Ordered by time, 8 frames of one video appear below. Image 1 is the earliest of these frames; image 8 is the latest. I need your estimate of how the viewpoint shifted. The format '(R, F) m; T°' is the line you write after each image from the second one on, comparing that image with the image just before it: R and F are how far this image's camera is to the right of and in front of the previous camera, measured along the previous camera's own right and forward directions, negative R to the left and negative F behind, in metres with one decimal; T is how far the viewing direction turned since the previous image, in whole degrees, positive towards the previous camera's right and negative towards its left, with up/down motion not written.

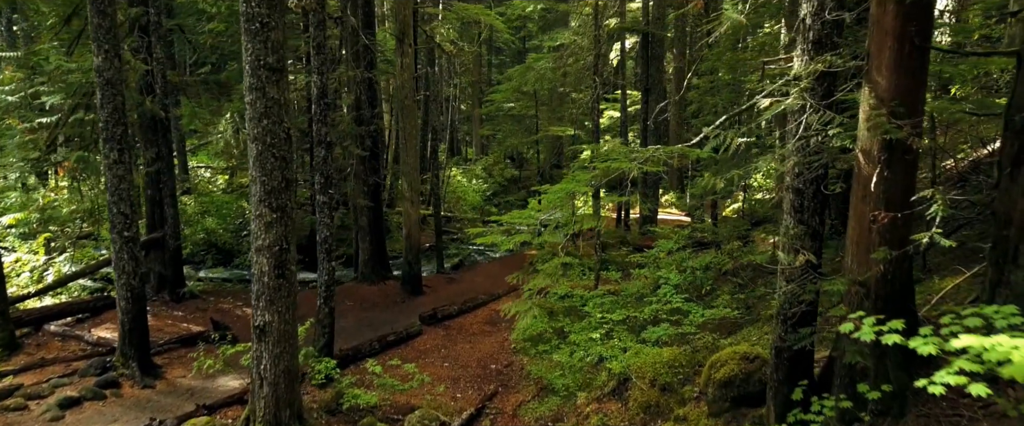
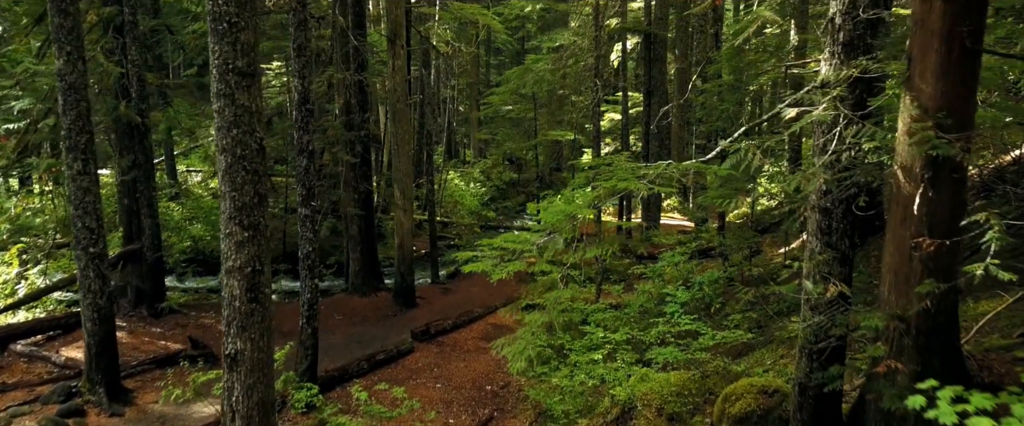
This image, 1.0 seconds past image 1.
(+0.1, +0.8) m; 0°
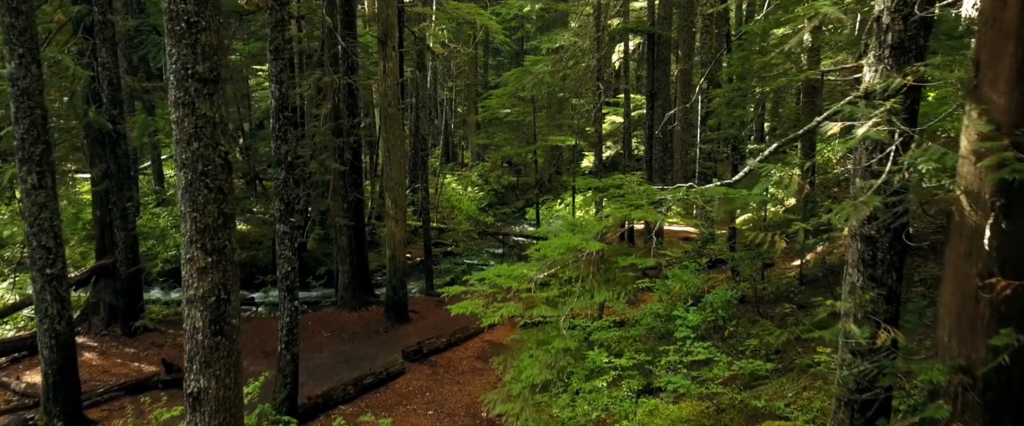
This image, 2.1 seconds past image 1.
(0.0, +0.9) m; 0°
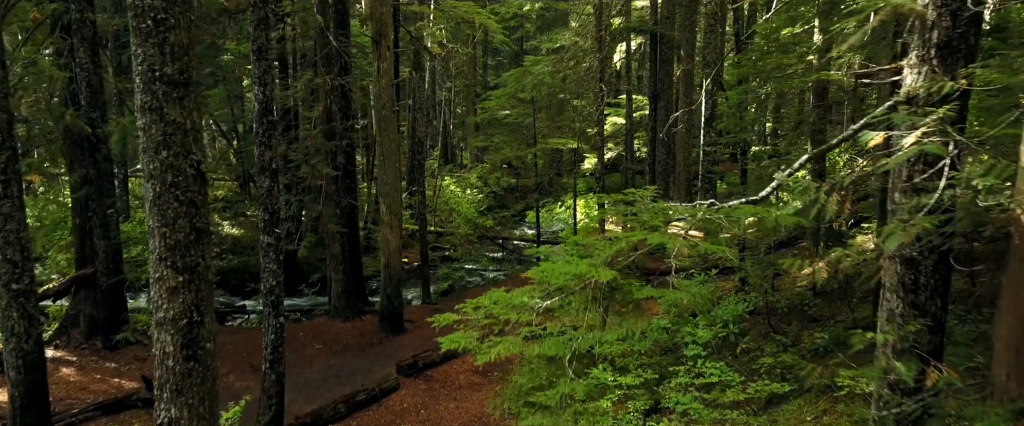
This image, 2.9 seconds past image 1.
(0.0, +0.6) m; 0°
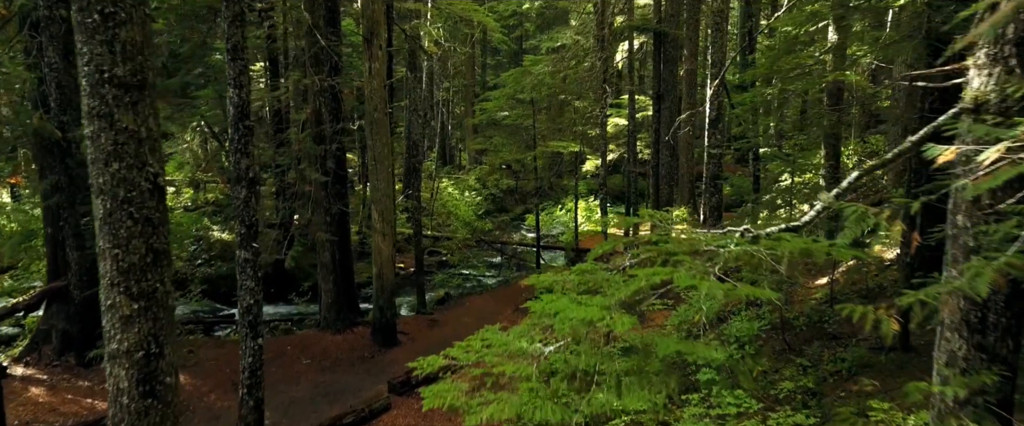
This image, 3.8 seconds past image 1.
(0.0, +0.8) m; 0°
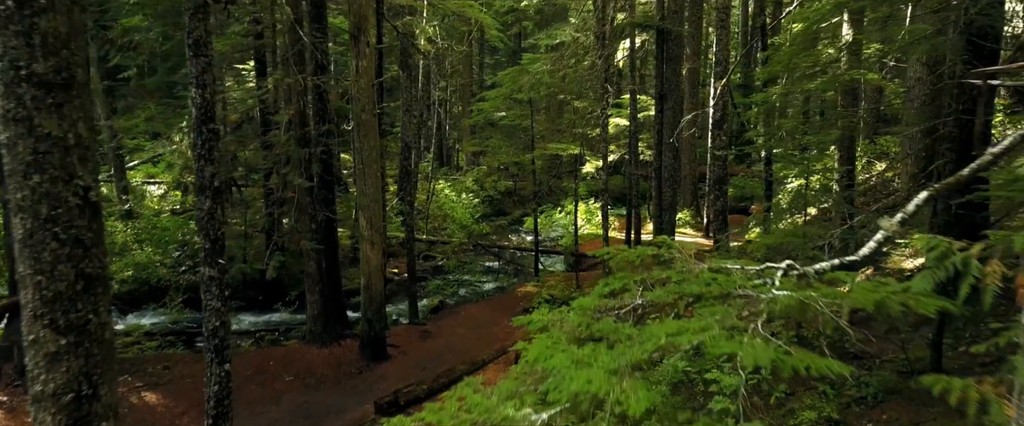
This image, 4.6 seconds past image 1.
(+0.1, +0.9) m; 0°
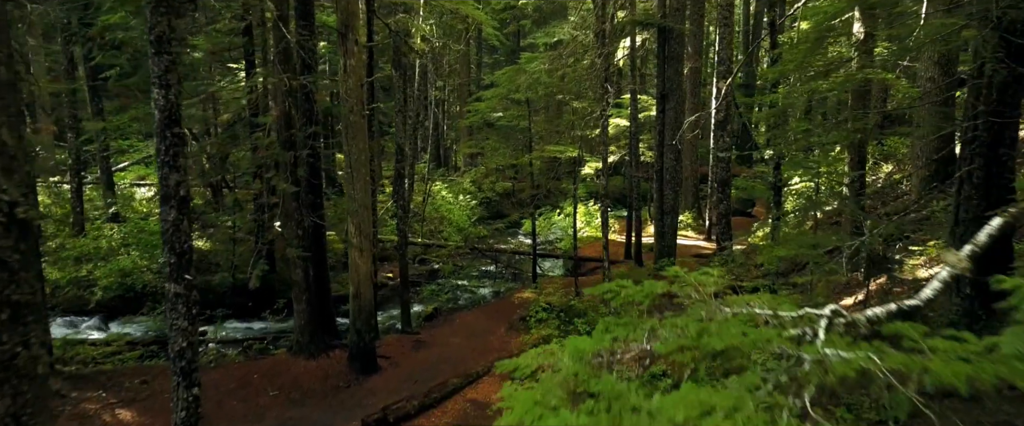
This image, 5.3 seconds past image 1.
(+0.1, +0.7) m; 0°
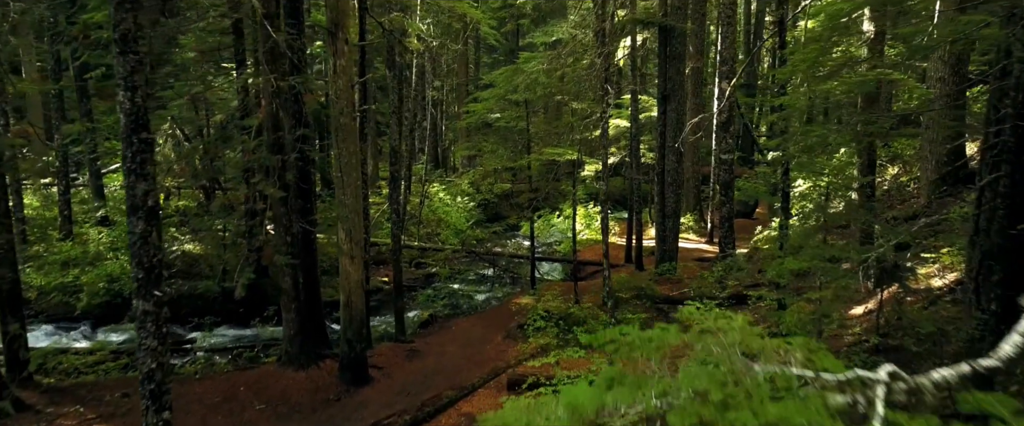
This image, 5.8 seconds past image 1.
(+0.1, +0.5) m; 0°
